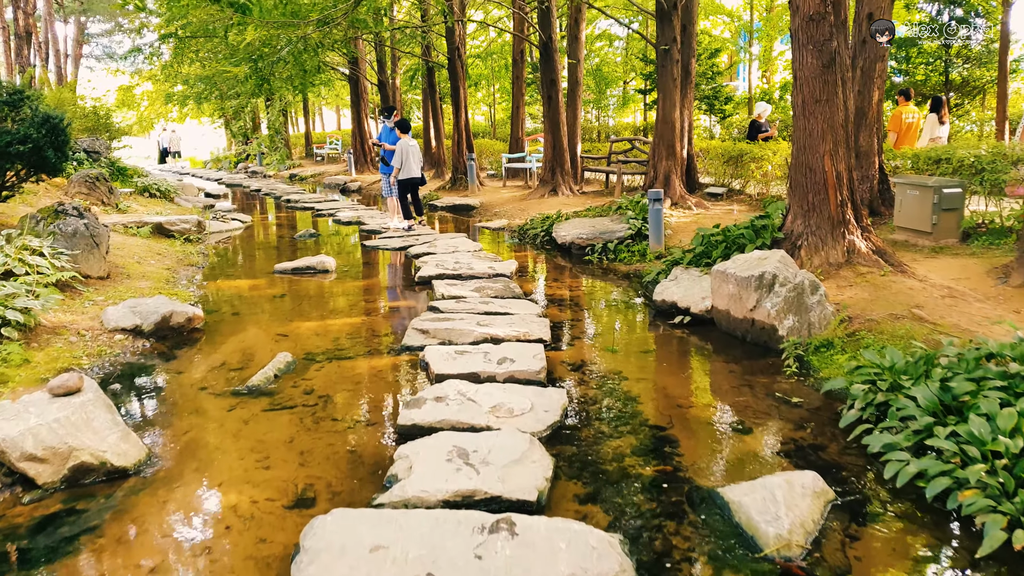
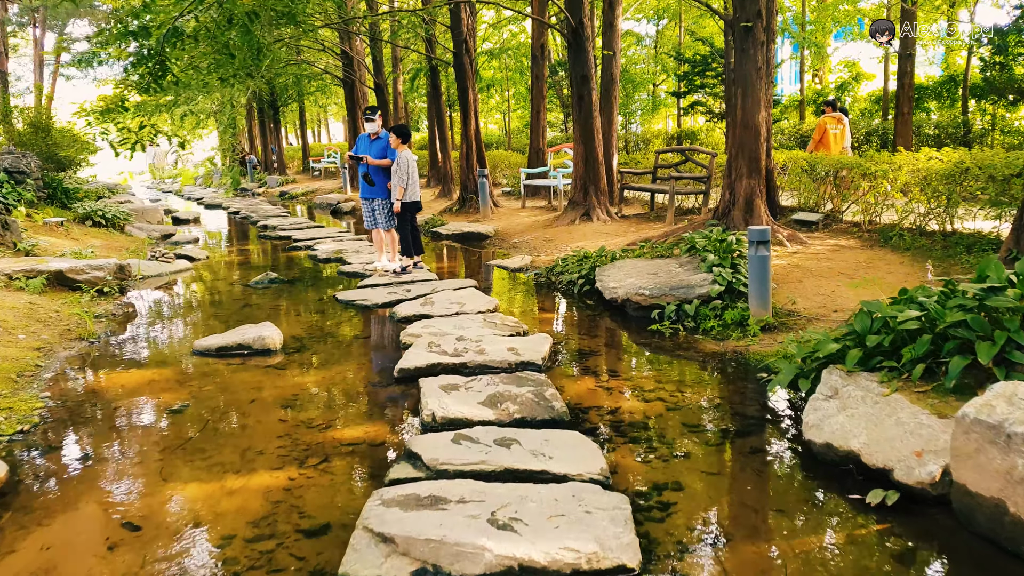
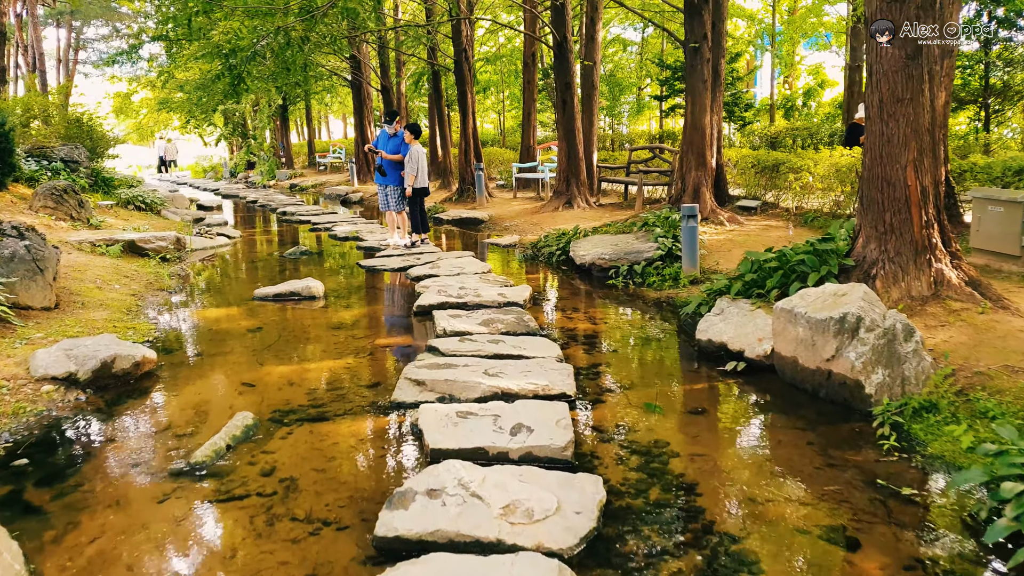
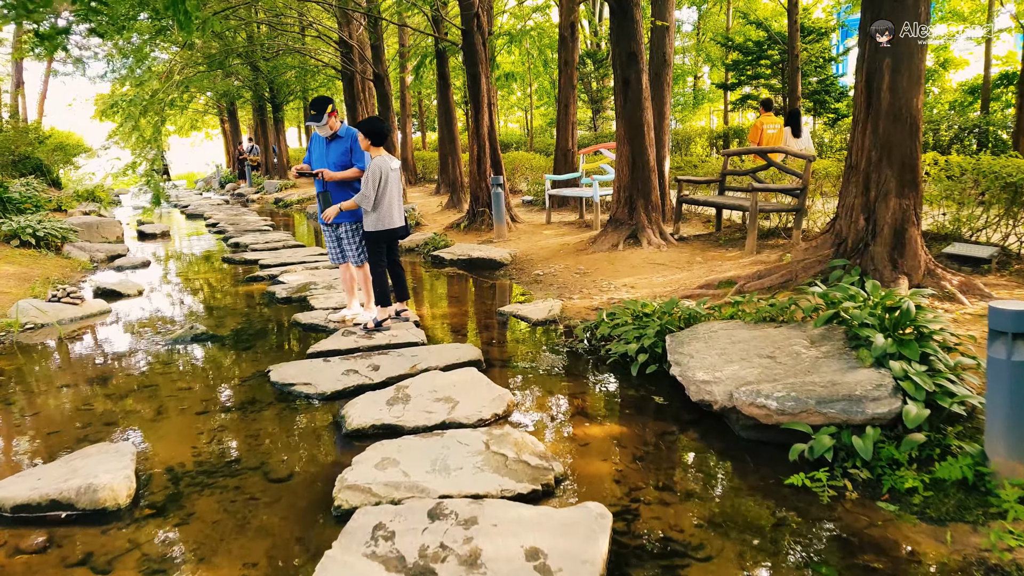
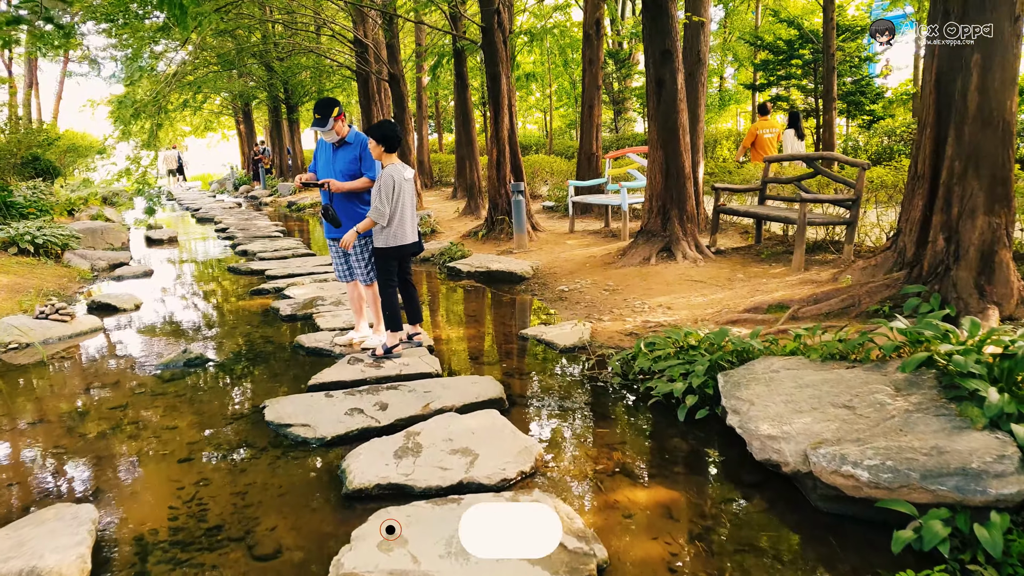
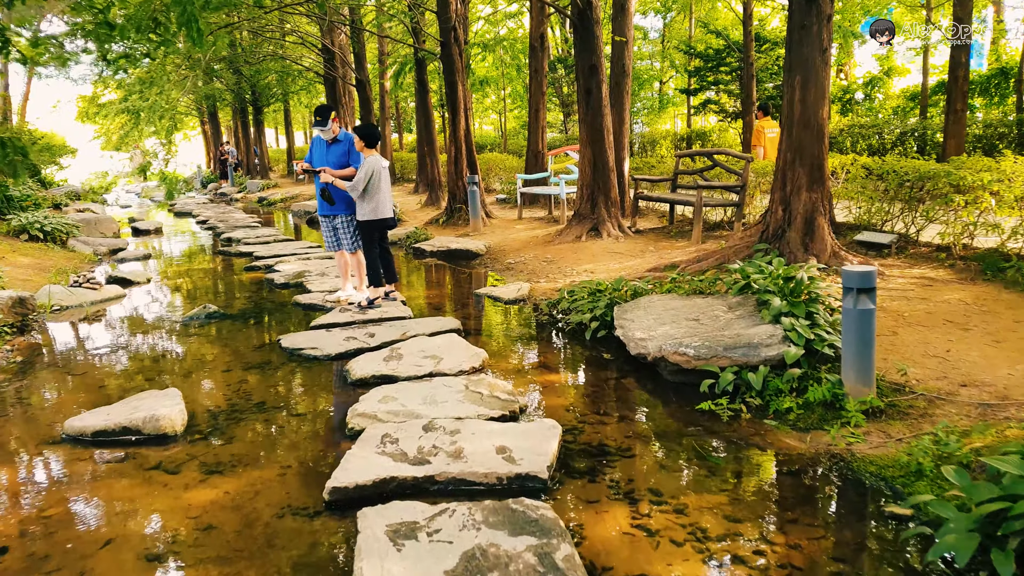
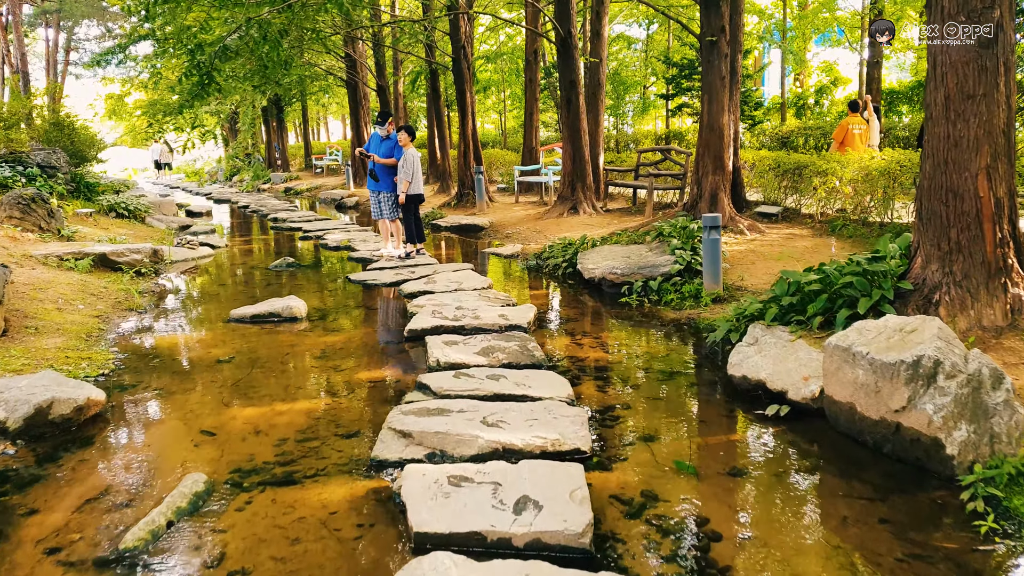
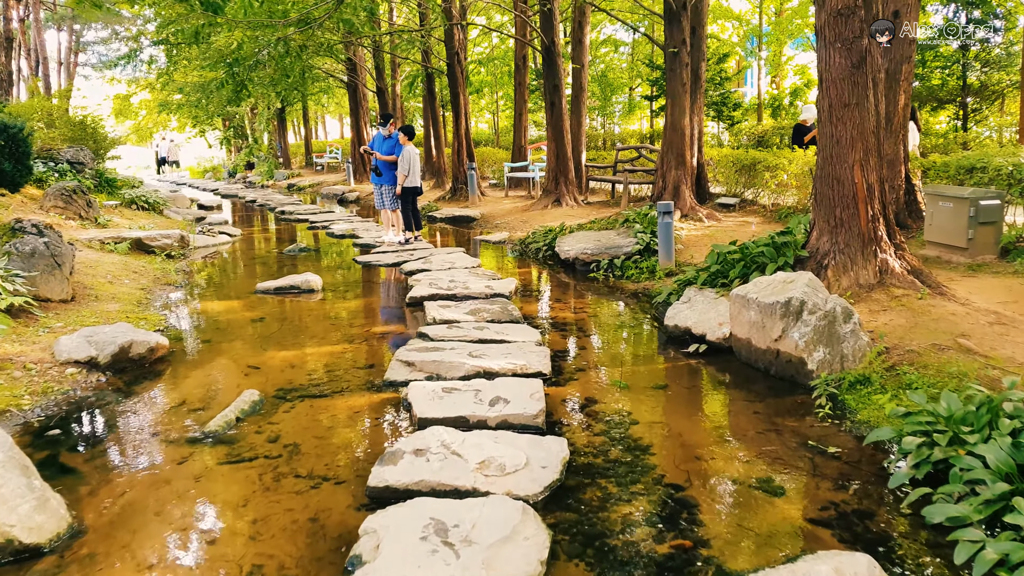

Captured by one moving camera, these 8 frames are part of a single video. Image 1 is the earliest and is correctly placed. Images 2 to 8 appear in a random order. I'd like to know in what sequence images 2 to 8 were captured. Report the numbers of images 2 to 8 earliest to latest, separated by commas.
8, 3, 7, 2, 6, 4, 5
